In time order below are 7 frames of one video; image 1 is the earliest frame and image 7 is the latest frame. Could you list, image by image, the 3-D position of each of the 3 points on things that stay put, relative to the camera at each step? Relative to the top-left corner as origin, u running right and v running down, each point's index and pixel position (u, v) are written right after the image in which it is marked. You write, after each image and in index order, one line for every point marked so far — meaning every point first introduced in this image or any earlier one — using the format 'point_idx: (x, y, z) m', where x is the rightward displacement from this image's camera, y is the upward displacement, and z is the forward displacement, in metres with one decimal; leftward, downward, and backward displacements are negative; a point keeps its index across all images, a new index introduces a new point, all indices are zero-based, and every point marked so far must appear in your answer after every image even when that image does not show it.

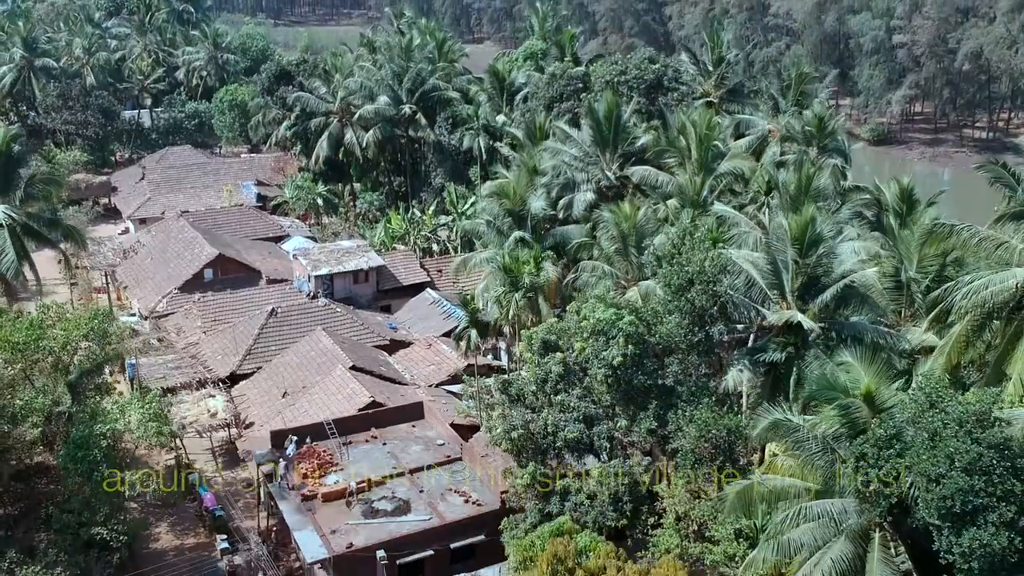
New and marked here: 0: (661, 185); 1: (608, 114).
0: (+2.7, +1.9, +18.1) m
1: (+1.8, +3.3, +18.8) m
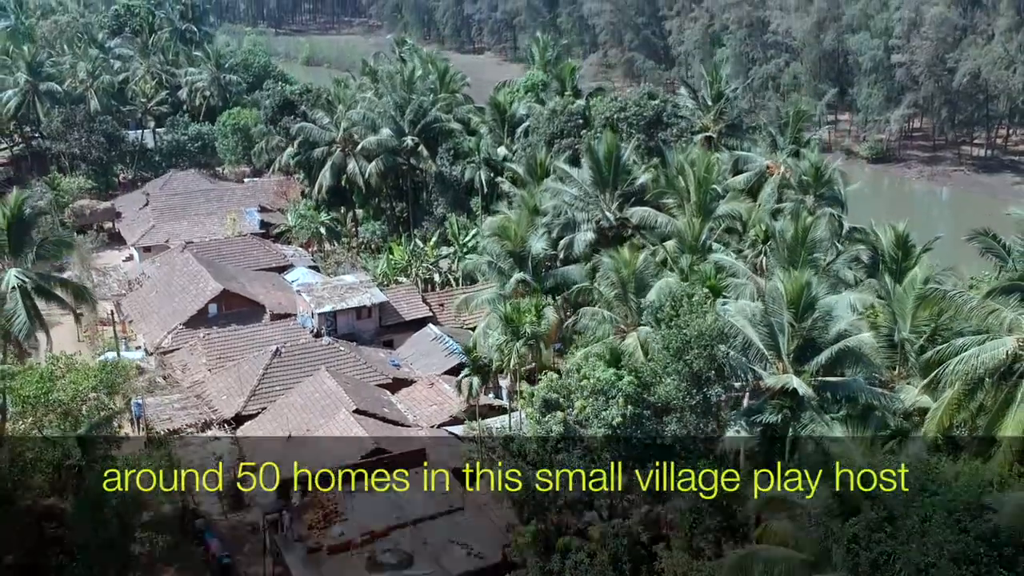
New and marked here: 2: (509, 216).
0: (+2.7, +1.2, +18.4) m
1: (+1.9, +2.6, +19.0) m
2: (0.0, +1.4, +19.5) m
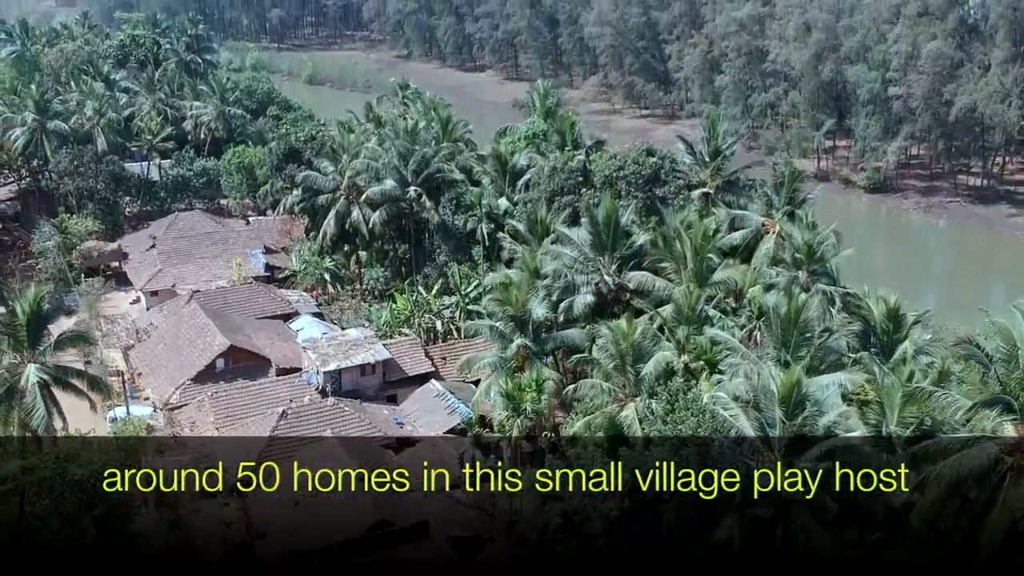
0: (+2.8, 0.0, +18.8) m
1: (+1.9, +1.4, +19.5) m
2: (0.0, +0.2, +20.0) m
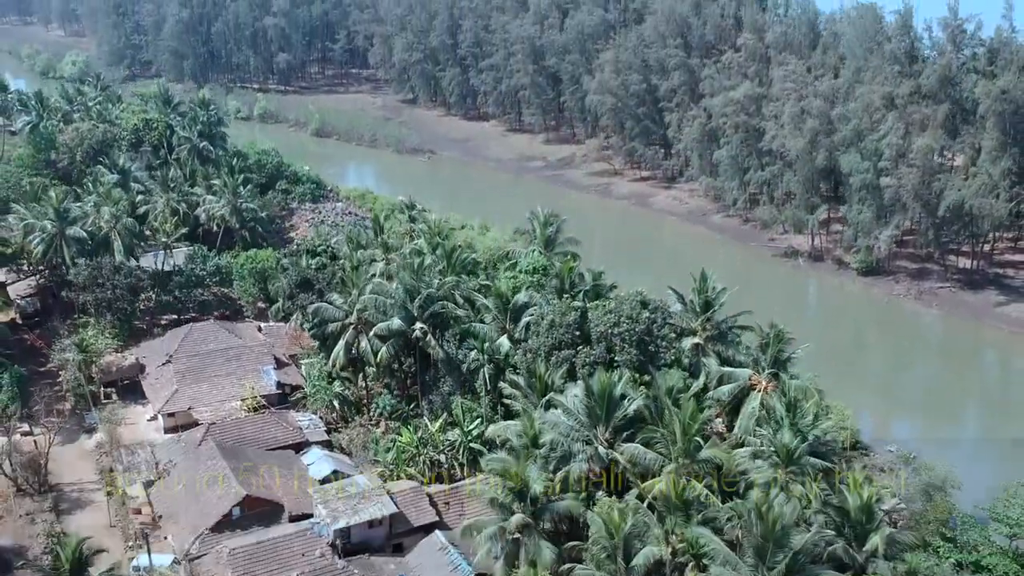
0: (+2.8, -3.6, +20.1) m
1: (+1.9, -2.2, +20.7) m
2: (0.0, -3.4, +21.2) m
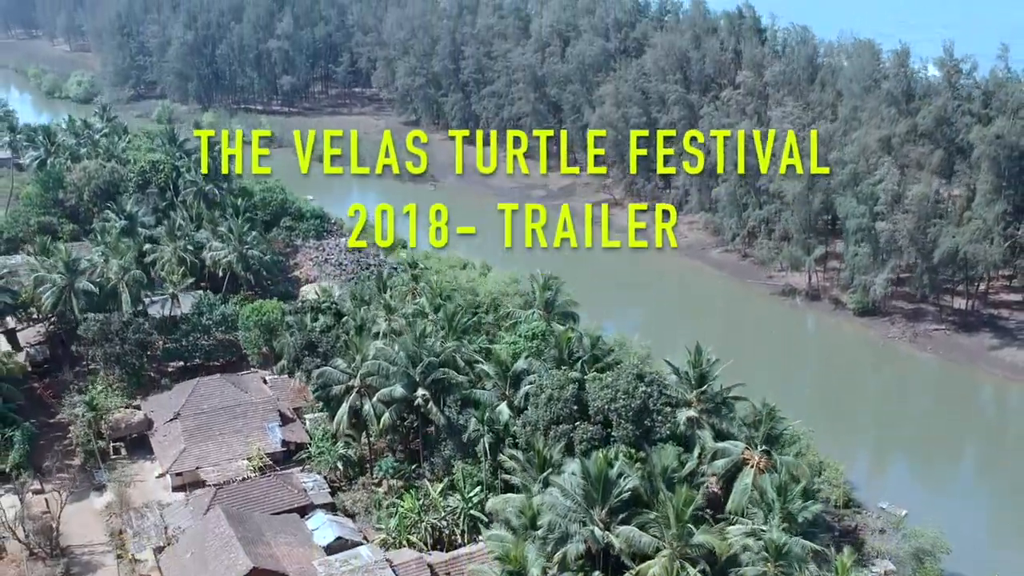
0: (+2.7, -5.5, +20.7) m
1: (+1.9, -4.1, +21.3) m
2: (0.0, -5.2, +21.9) m
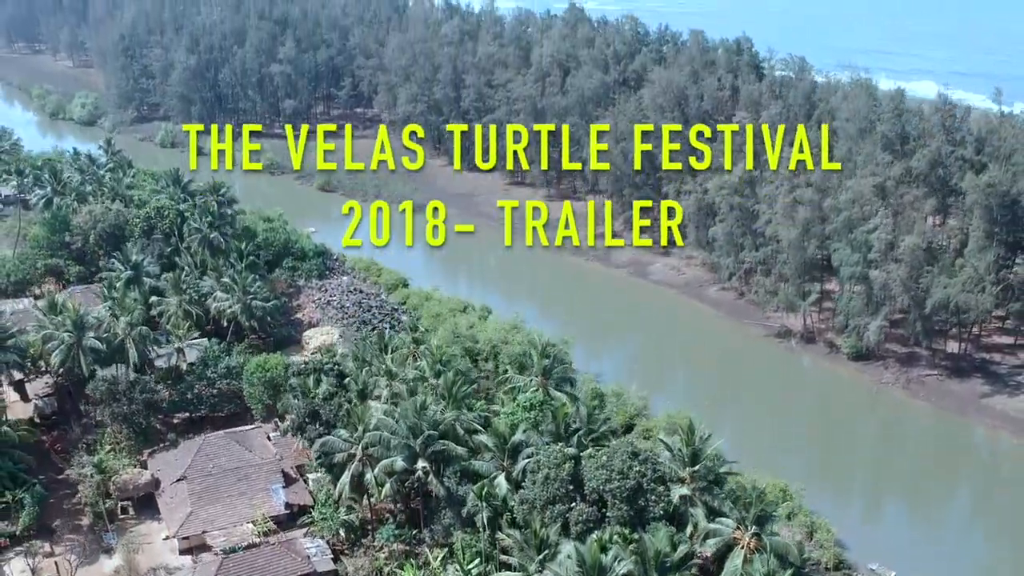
0: (+2.7, -7.6, +21.5) m
1: (+1.8, -6.2, +22.1) m
2: (-0.1, -7.3, +22.6) m
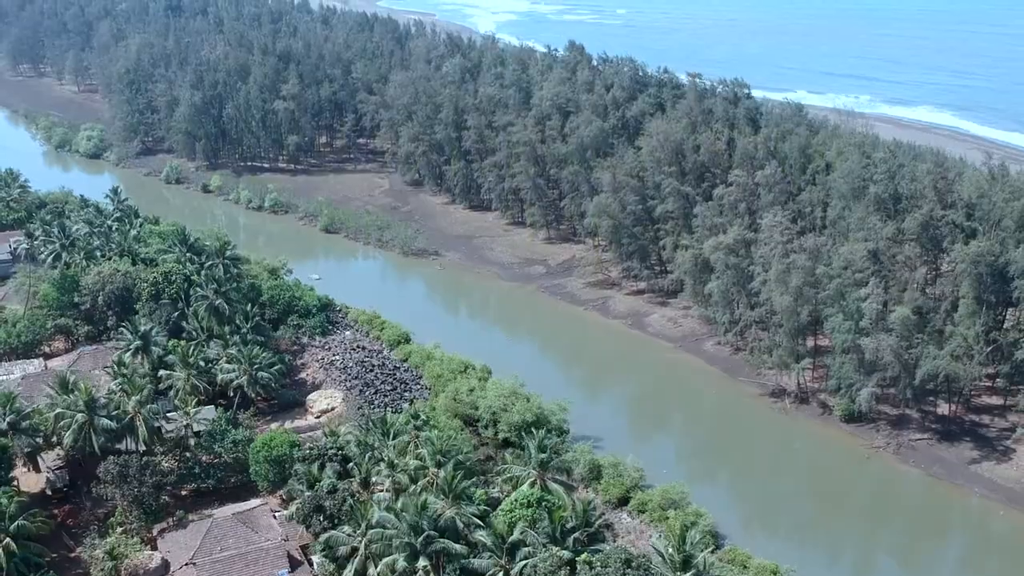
0: (+2.6, -10.6, +22.5) m
1: (+1.7, -9.2, +23.1) m
2: (-0.2, -10.4, +23.7) m
